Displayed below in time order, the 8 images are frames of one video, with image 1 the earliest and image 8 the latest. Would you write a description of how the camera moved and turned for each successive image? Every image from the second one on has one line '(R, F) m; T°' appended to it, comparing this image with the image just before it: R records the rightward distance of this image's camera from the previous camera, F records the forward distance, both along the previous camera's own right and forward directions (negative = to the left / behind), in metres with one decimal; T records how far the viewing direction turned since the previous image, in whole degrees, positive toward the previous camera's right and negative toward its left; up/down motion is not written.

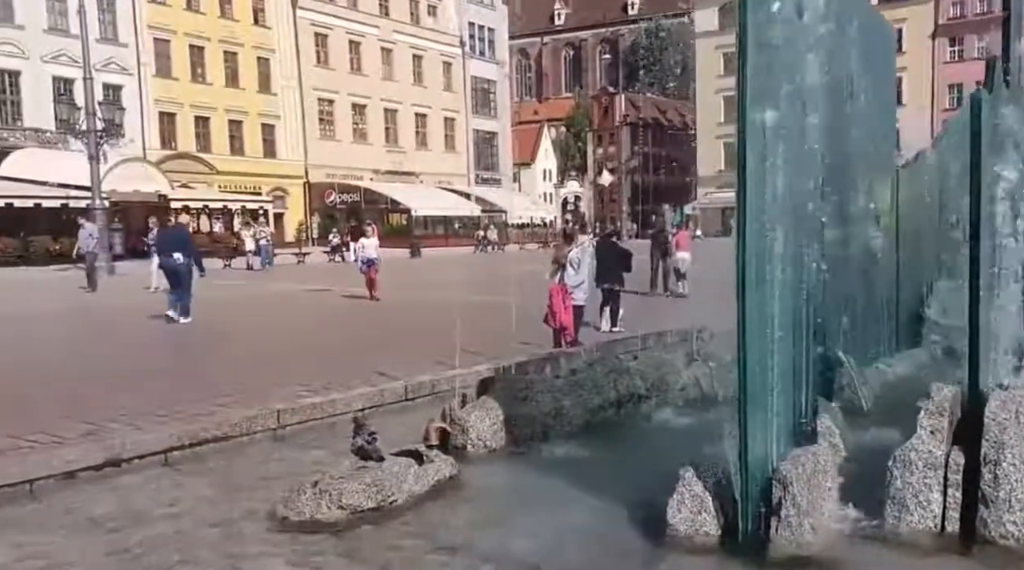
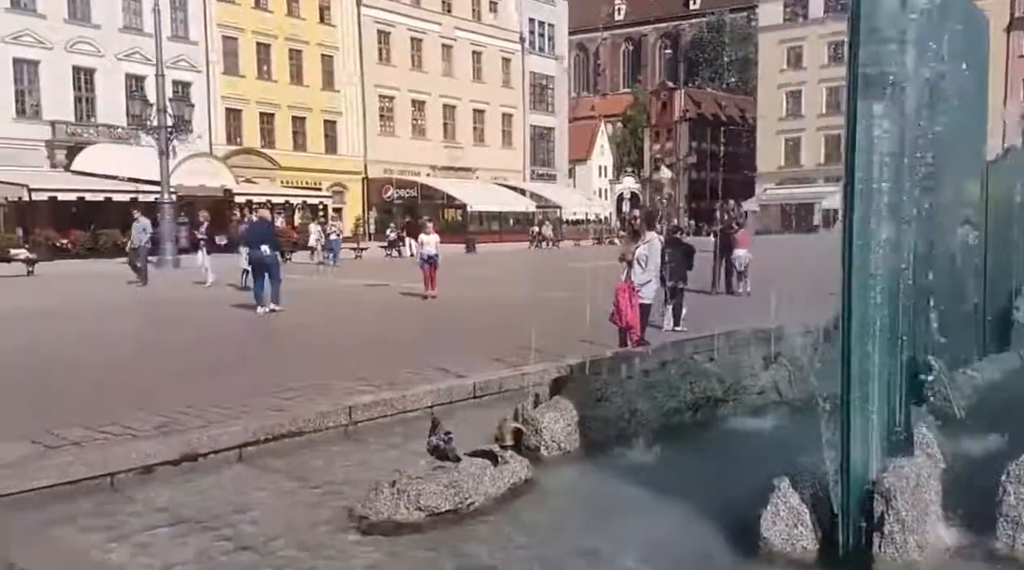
(-0.2, 0.0) m; -3°
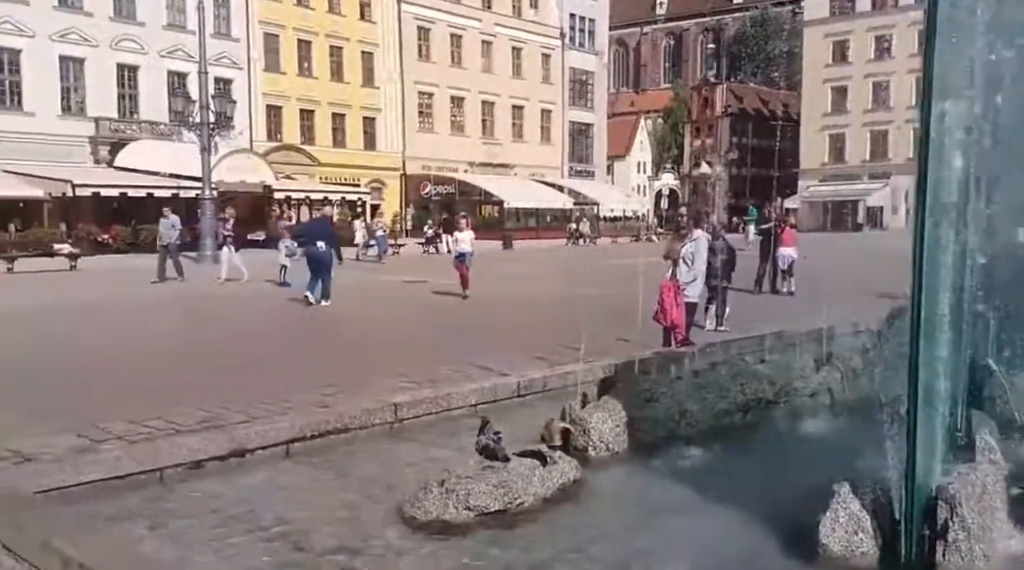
(-0.1, 0.0) m; -2°
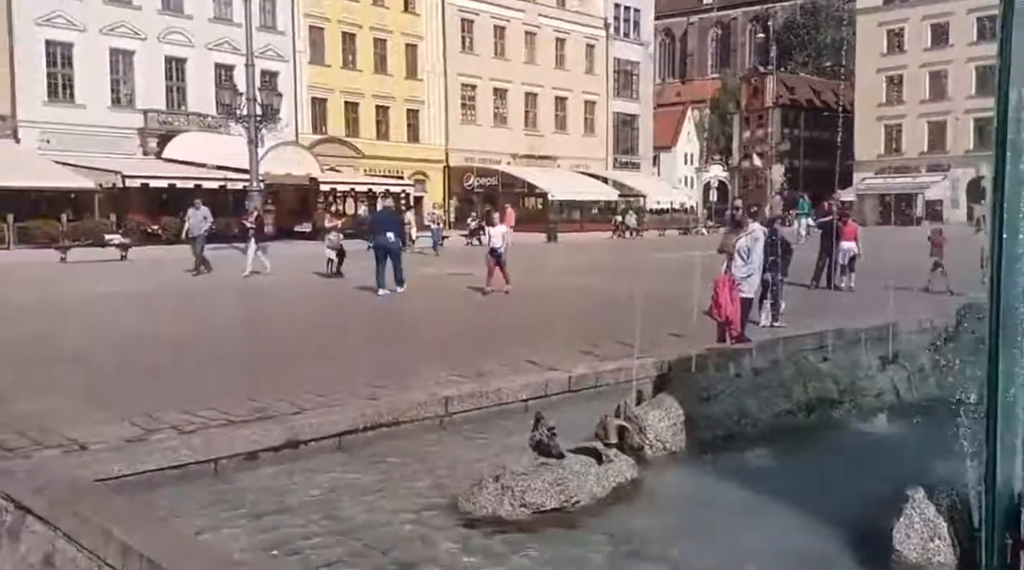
(-0.1, +0.1) m; -2°
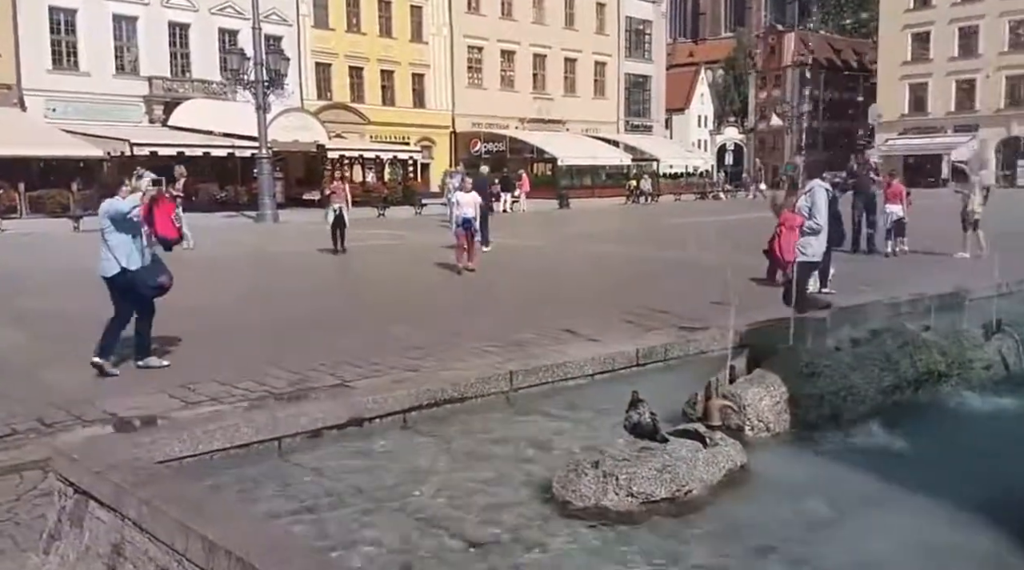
(-0.5, +0.3) m; +1°
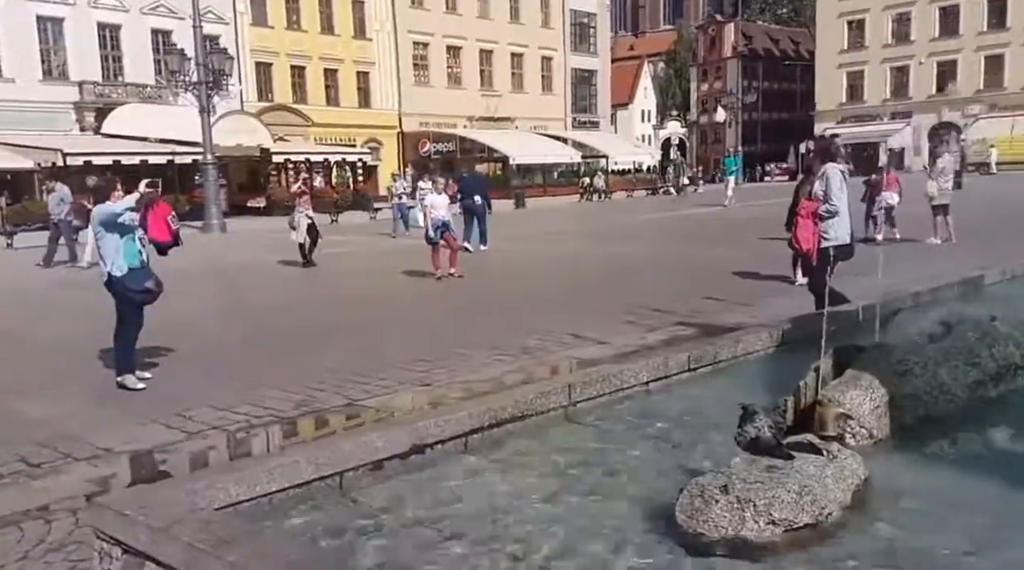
(-0.8, +0.5) m; +5°
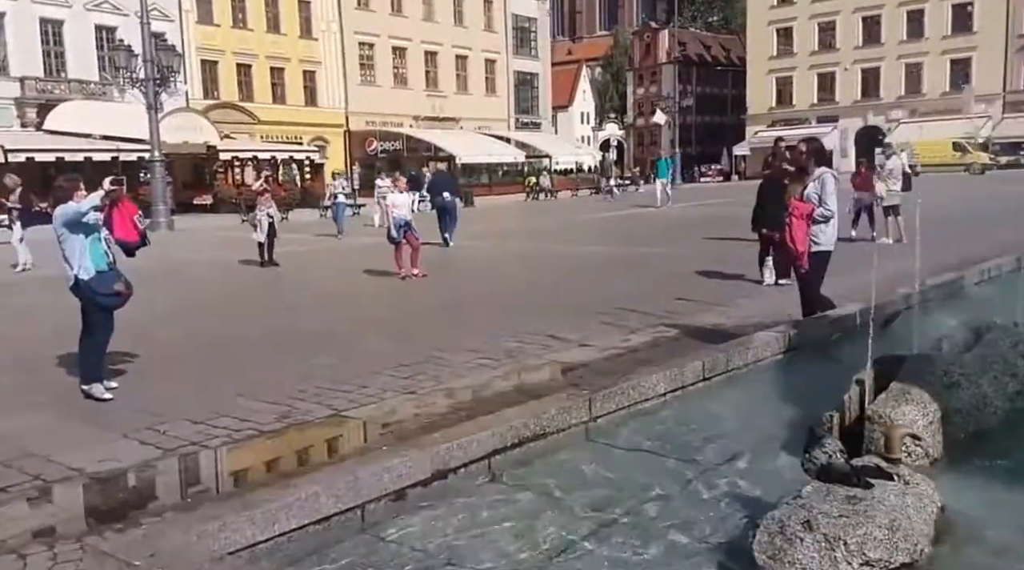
(-0.7, -0.2) m; +5°
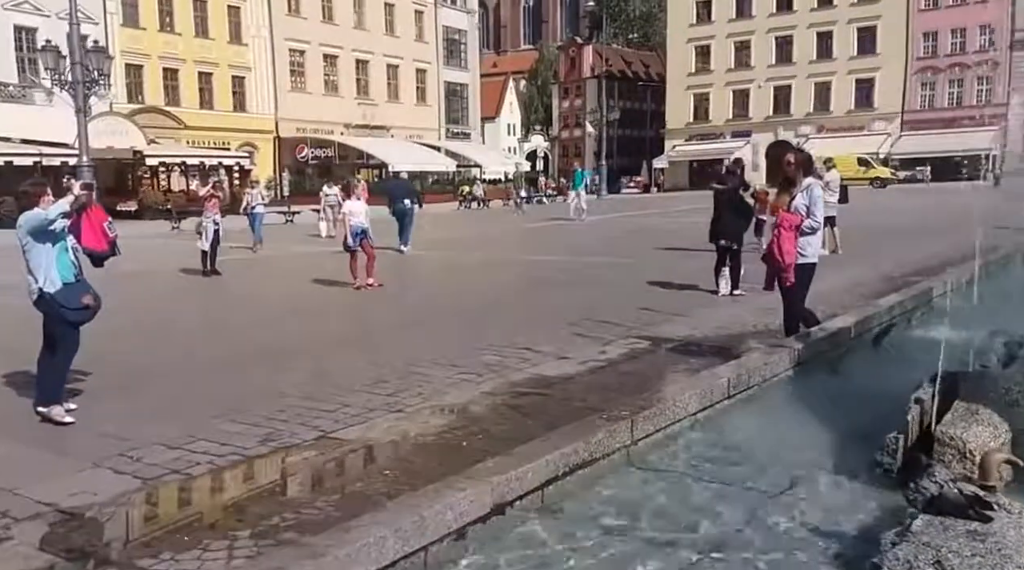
(-0.9, -0.1) m; +6°
